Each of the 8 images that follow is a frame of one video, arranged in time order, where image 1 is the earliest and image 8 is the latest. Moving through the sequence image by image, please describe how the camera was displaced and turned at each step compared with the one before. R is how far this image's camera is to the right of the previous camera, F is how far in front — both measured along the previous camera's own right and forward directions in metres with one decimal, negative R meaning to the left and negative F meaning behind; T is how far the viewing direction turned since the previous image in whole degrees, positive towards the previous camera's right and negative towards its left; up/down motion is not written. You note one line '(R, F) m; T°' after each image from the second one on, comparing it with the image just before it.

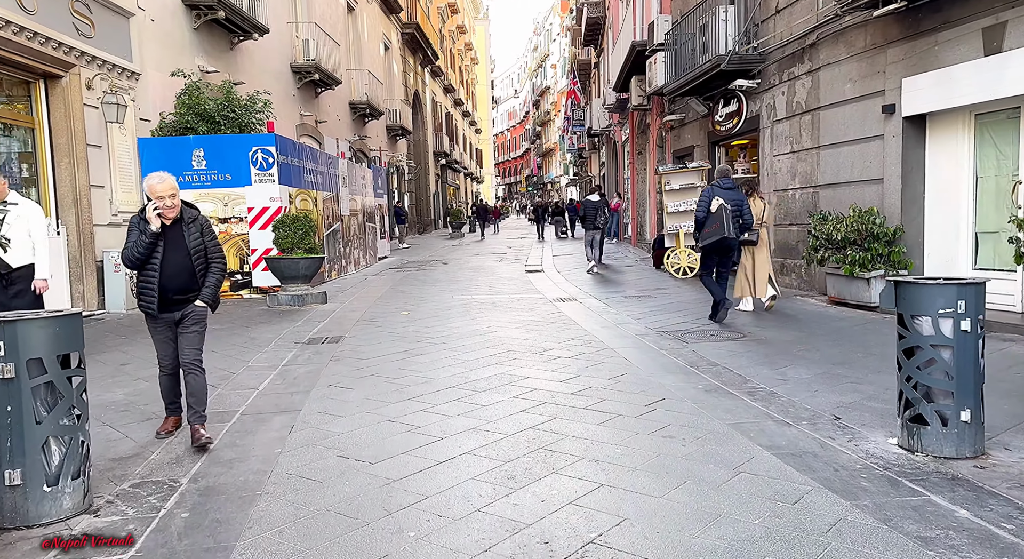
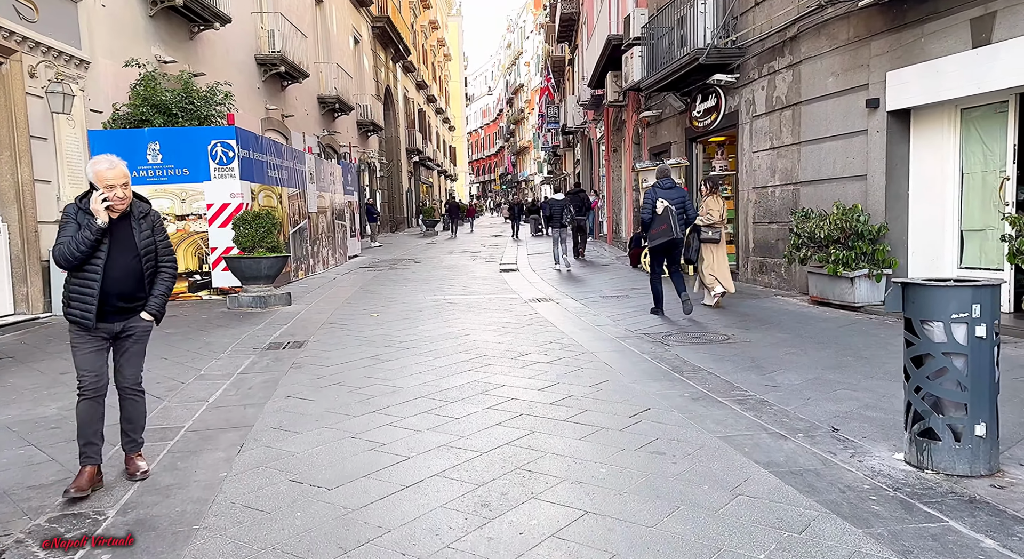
(0.0, +0.4) m; +2°
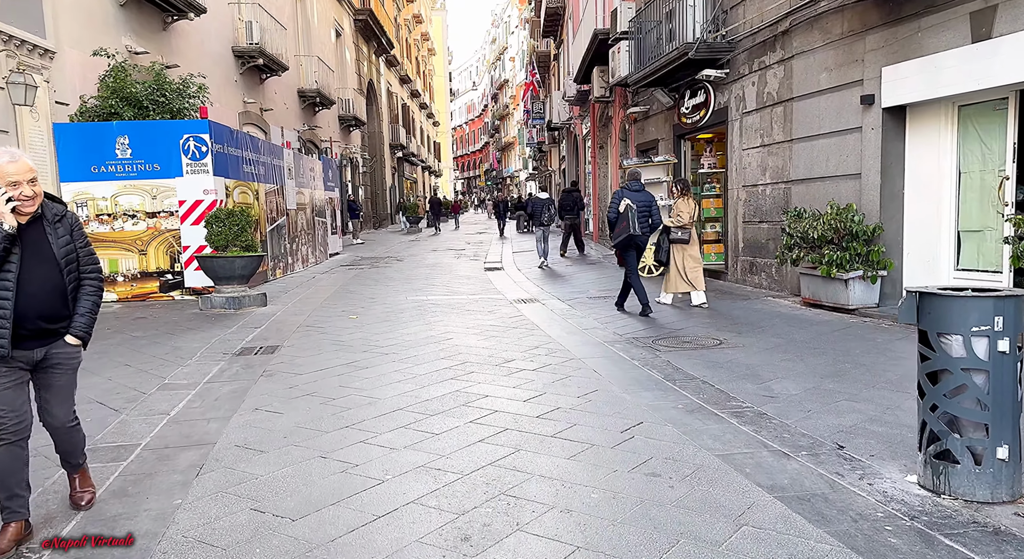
(0.0, +0.3) m; +1°
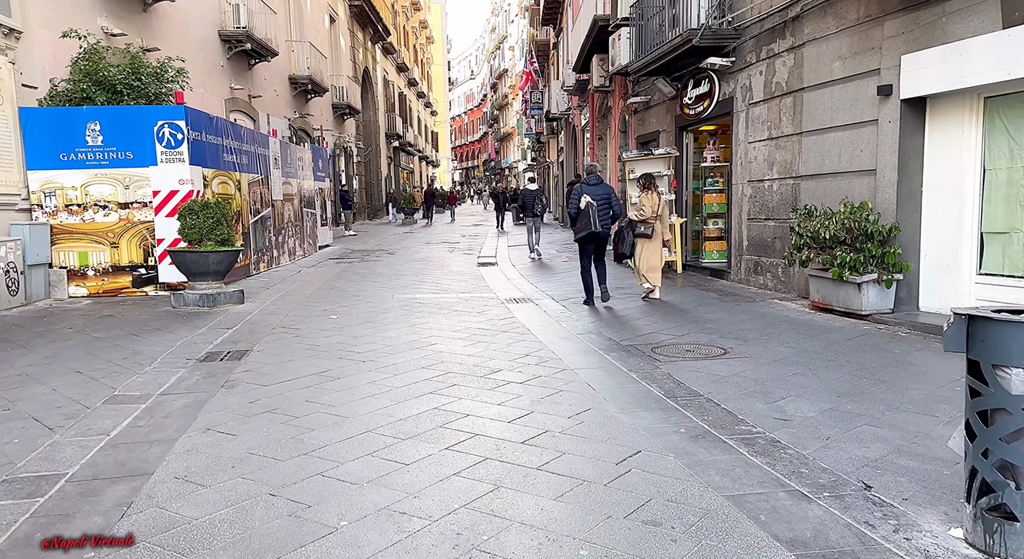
(+0.1, +0.6) m; 0°
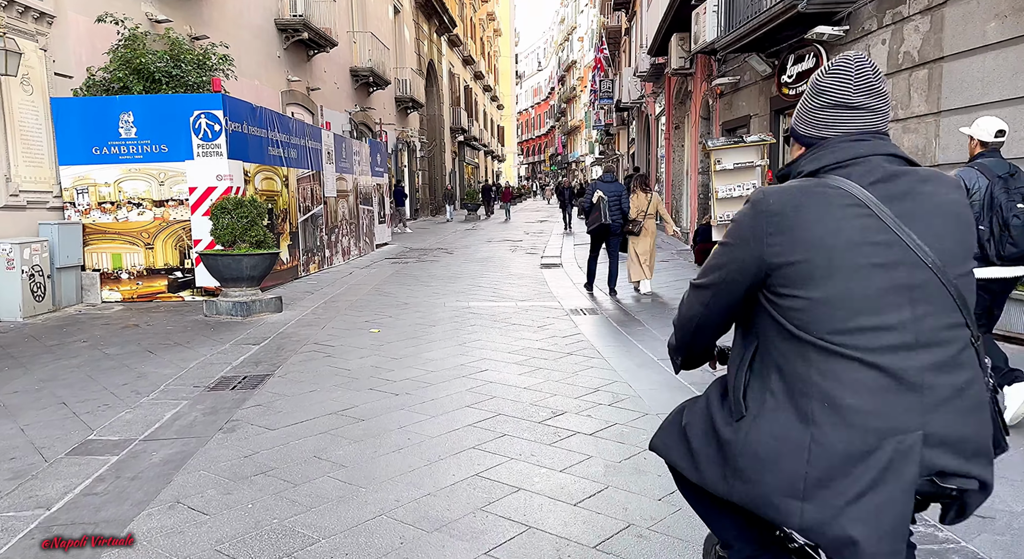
(0.0, +1.3) m; -5°
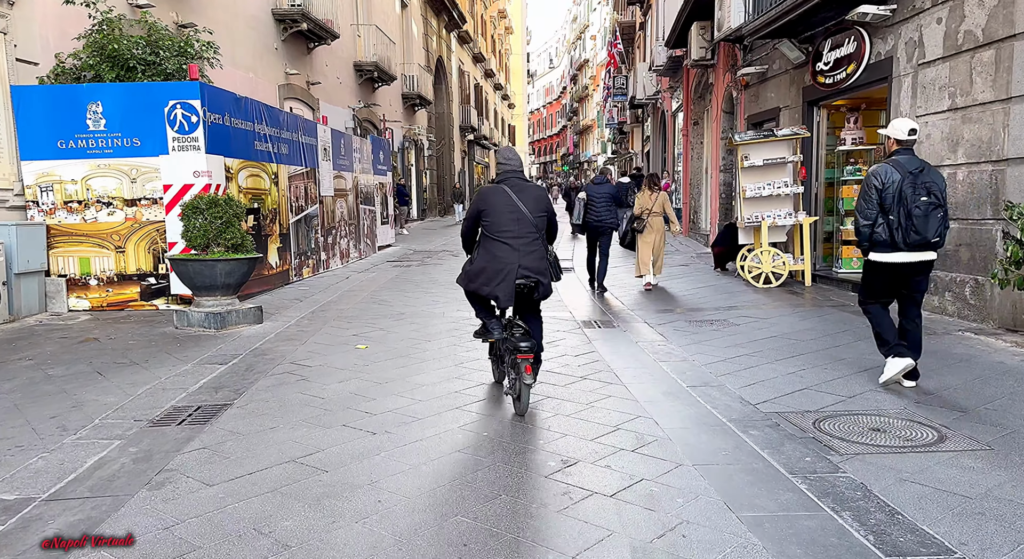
(+0.1, +1.0) m; -1°
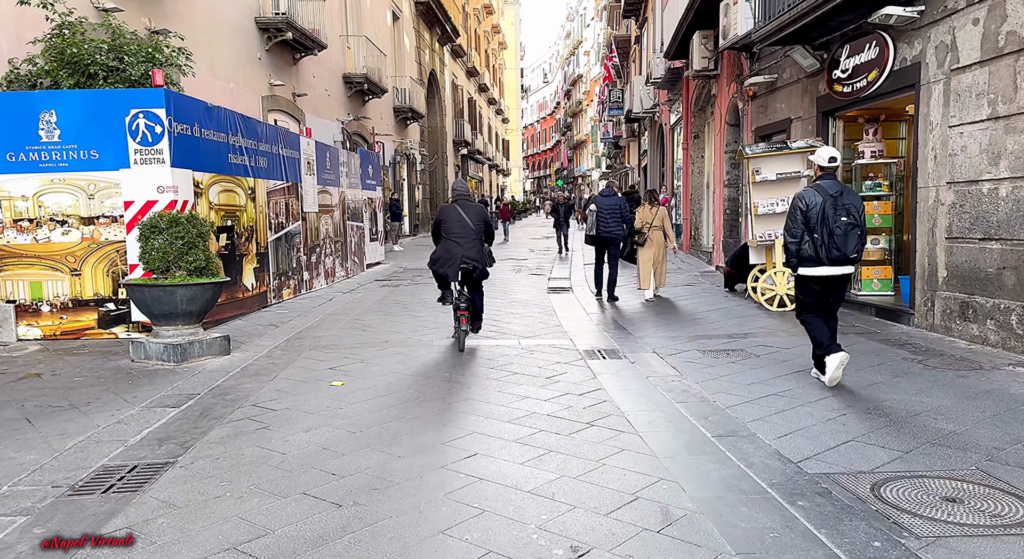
(0.0, +0.8) m; 0°
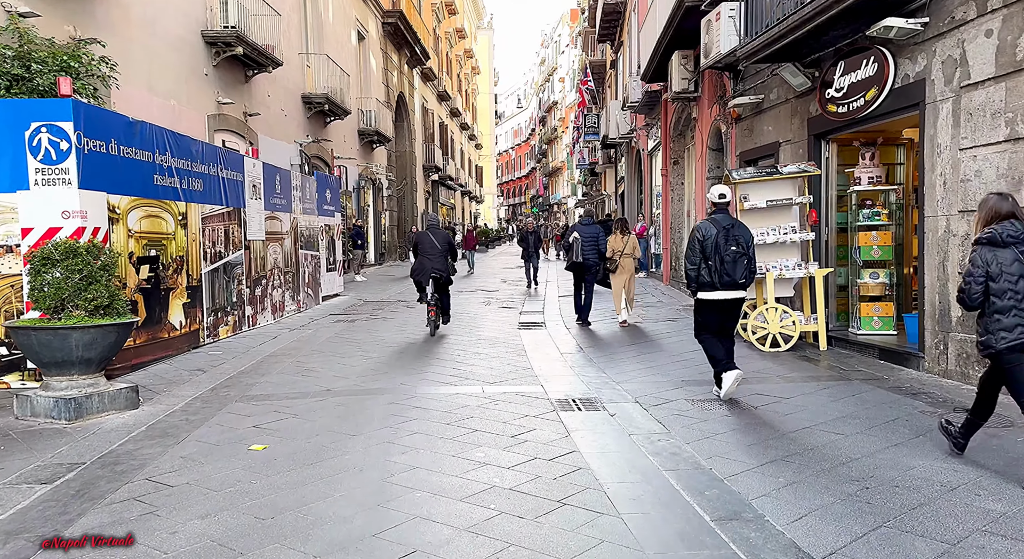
(+0.1, +1.0) m; +2°
